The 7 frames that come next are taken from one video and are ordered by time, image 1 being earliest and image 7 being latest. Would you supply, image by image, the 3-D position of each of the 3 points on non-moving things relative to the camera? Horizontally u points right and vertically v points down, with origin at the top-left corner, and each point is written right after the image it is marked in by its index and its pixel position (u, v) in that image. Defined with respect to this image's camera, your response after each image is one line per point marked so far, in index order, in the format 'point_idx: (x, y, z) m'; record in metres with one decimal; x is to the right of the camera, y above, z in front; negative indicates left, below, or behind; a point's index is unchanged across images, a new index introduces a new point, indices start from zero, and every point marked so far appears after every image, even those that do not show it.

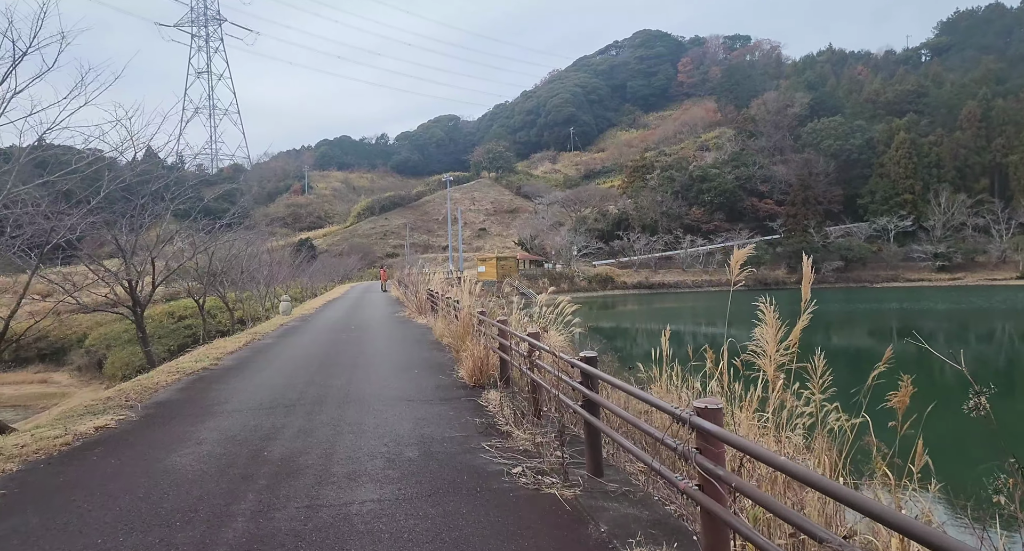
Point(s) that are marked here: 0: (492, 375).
0: (-0.2, -0.9, +5.5) m
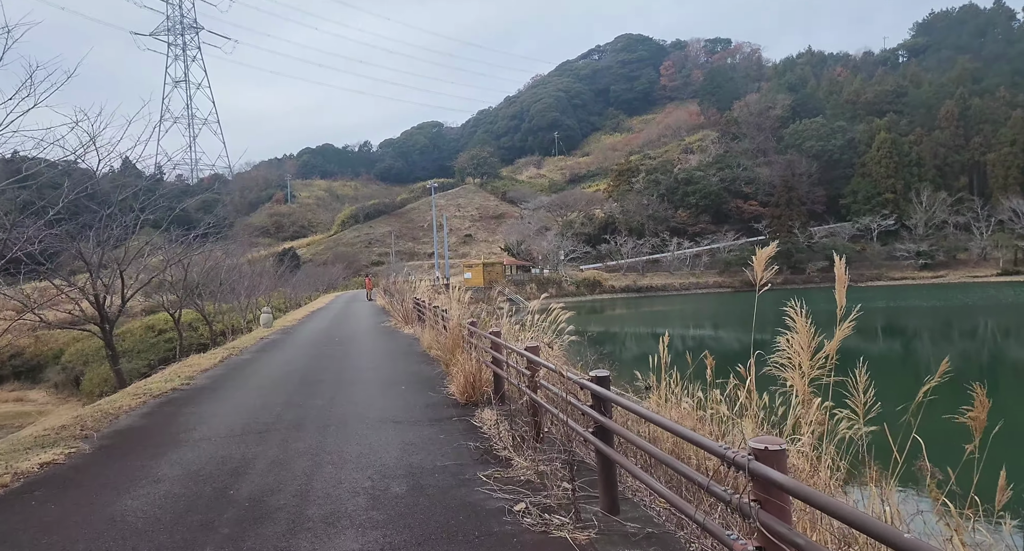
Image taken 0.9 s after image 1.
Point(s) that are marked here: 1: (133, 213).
0: (-0.2, -1.0, +5.1) m
1: (-6.3, +1.1, +10.3) m
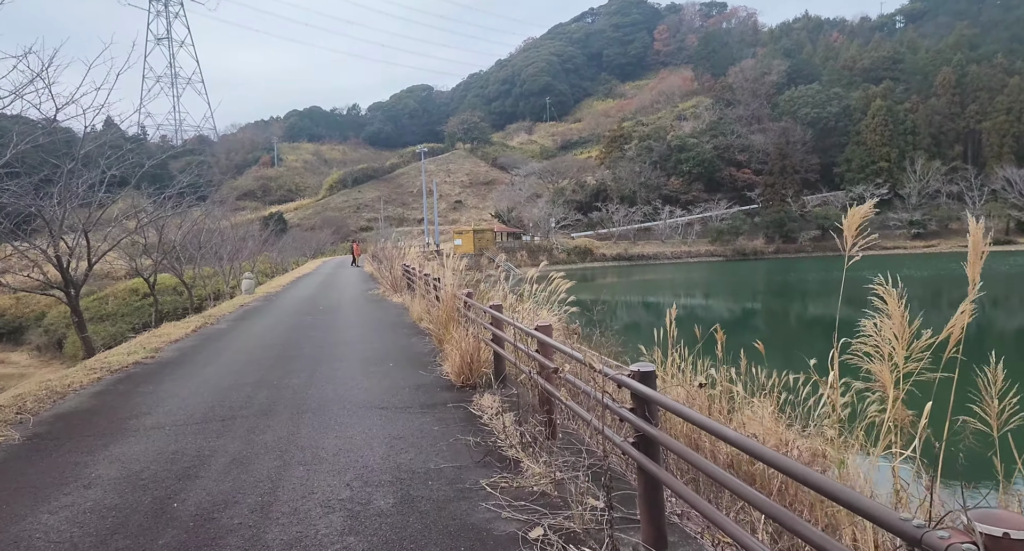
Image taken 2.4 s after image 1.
0: (-0.2, -0.7, +4.5) m
1: (-6.4, +1.7, +9.4) m
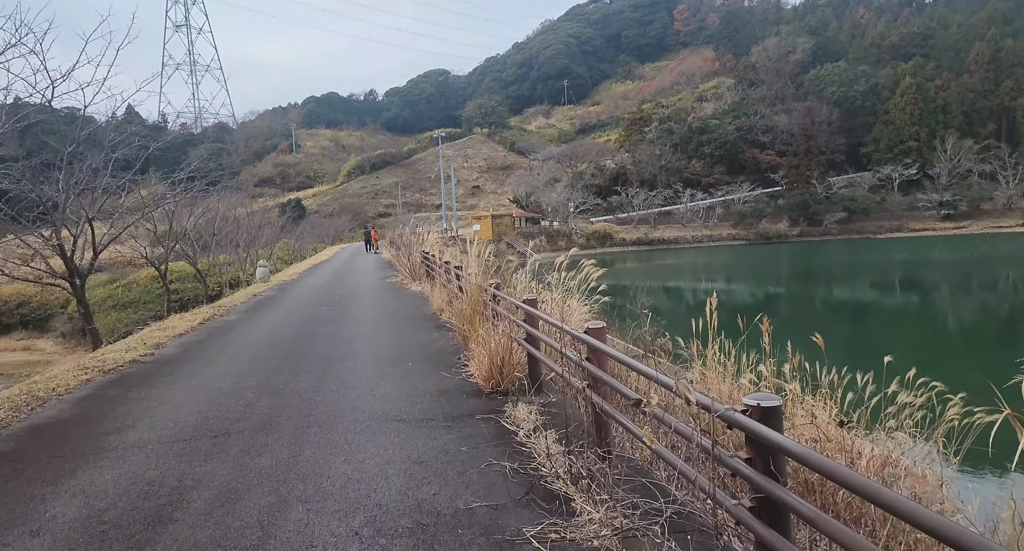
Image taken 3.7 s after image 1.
0: (0.0, -0.7, +3.9) m
1: (-6.0, +1.8, +9.0) m
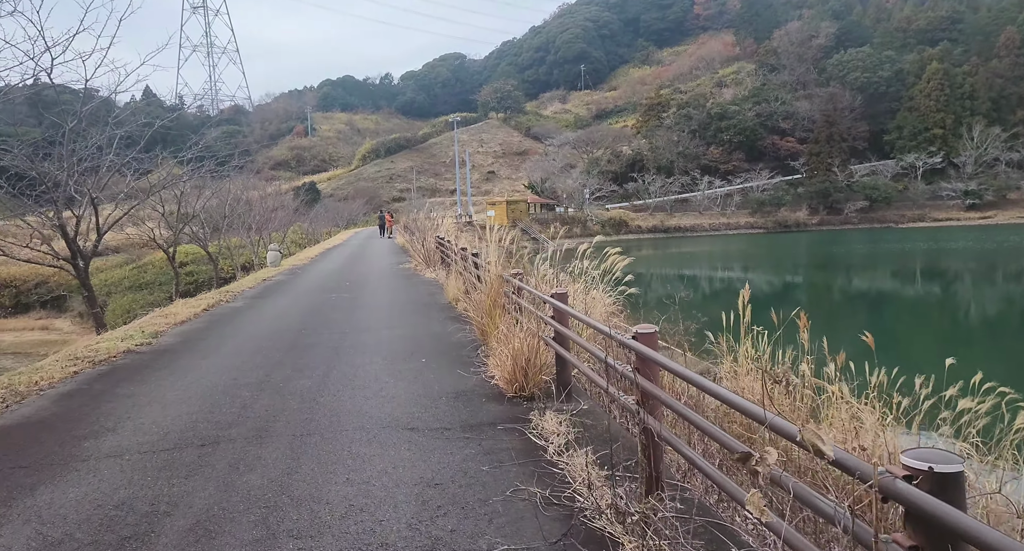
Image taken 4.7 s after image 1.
0: (+0.2, -0.6, +3.5) m
1: (-5.7, +2.1, +8.6) m
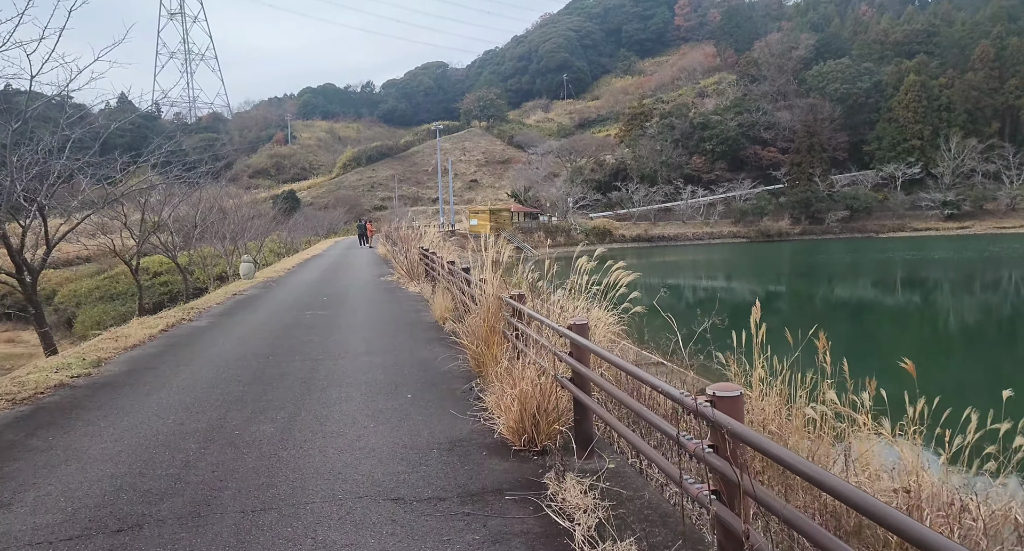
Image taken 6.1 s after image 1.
0: (+0.2, -0.7, +2.8) m
1: (-5.8, +1.9, +7.9) m
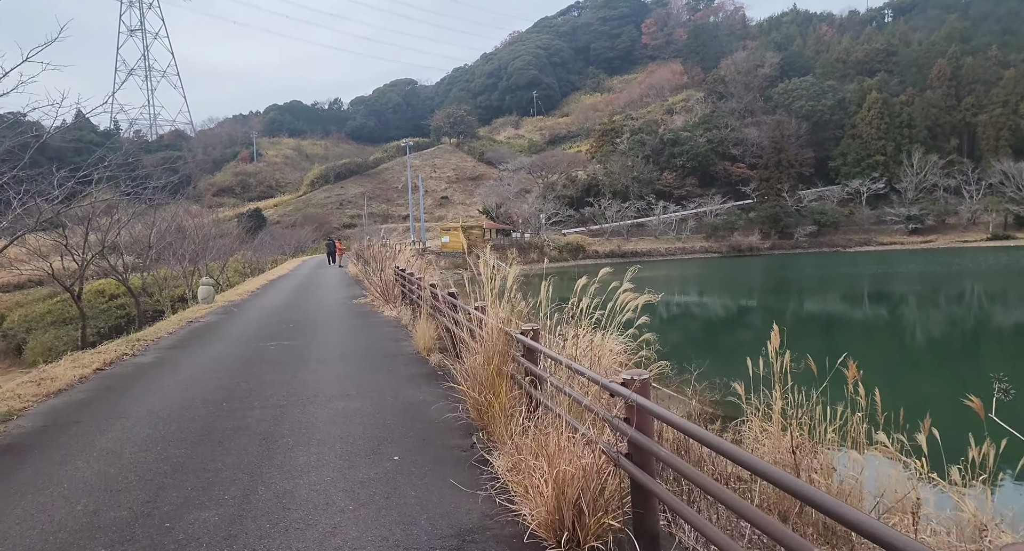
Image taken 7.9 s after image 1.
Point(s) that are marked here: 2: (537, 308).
0: (+0.3, -0.9, +2.1) m
1: (-6.0, +1.5, +6.9) m
2: (+0.4, -0.3, +5.2) m
